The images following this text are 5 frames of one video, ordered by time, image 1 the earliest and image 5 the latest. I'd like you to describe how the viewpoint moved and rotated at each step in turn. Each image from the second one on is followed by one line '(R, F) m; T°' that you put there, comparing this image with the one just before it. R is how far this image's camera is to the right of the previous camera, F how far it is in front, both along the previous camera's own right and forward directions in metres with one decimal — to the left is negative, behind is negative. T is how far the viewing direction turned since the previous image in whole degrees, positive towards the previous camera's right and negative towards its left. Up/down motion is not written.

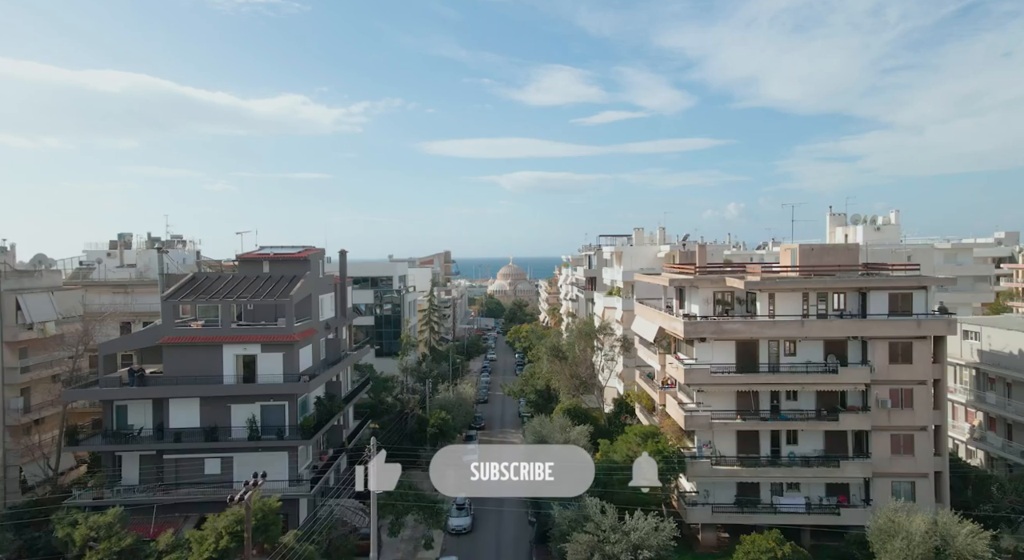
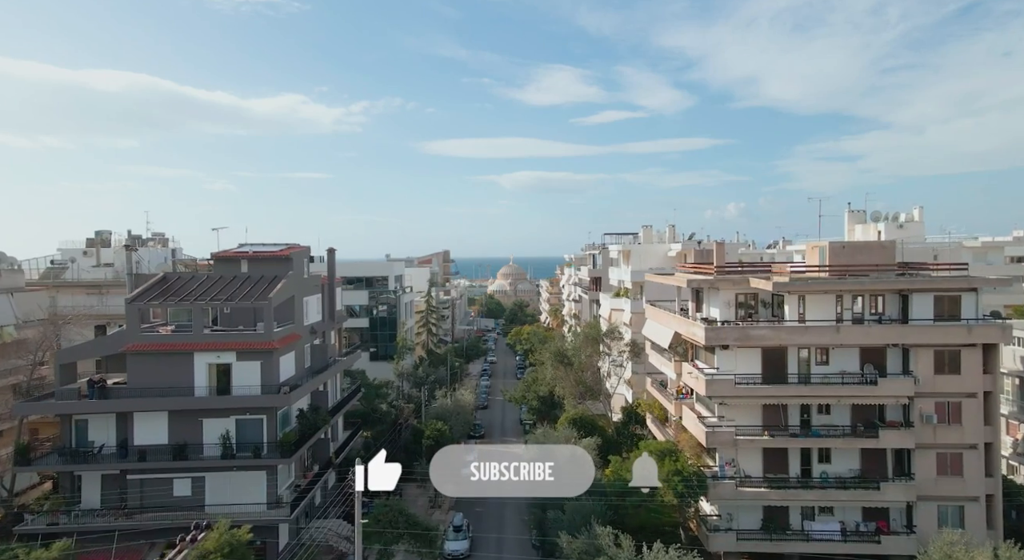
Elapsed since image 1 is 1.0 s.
(-0.1, +2.8) m; 0°
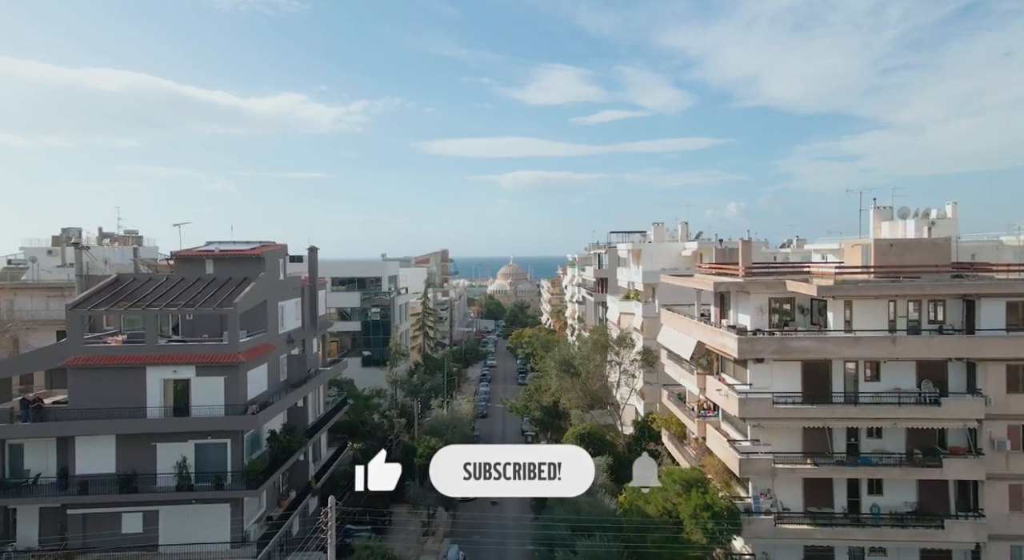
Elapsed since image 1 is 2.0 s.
(-0.1, +3.6) m; 0°
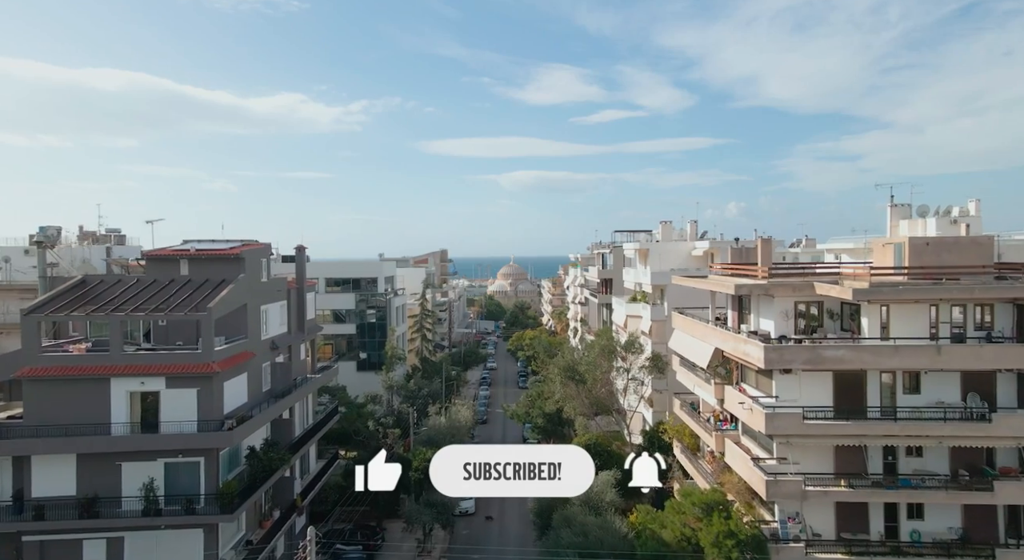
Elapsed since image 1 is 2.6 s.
(-0.1, +2.1) m; 0°
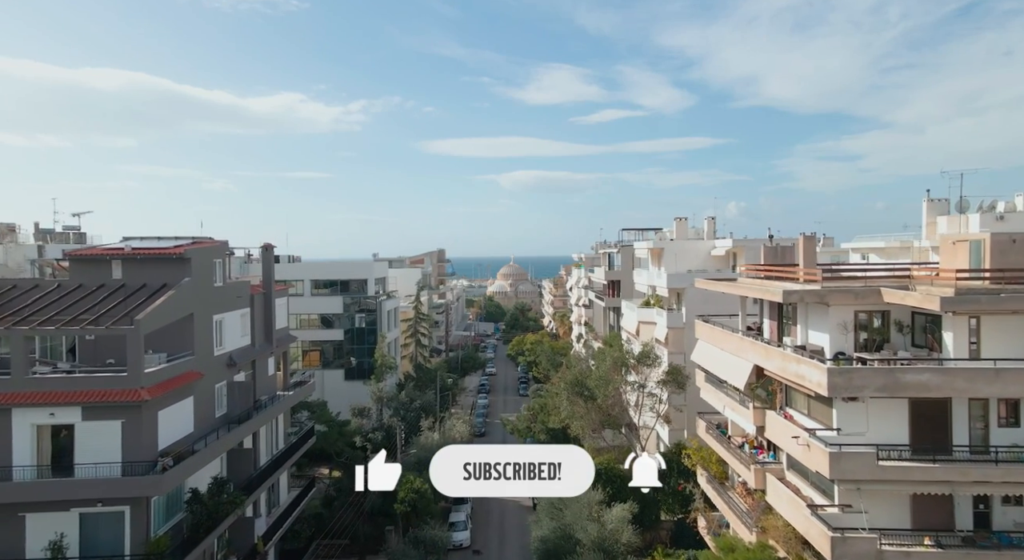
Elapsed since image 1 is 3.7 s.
(0.0, +4.1) m; 0°
